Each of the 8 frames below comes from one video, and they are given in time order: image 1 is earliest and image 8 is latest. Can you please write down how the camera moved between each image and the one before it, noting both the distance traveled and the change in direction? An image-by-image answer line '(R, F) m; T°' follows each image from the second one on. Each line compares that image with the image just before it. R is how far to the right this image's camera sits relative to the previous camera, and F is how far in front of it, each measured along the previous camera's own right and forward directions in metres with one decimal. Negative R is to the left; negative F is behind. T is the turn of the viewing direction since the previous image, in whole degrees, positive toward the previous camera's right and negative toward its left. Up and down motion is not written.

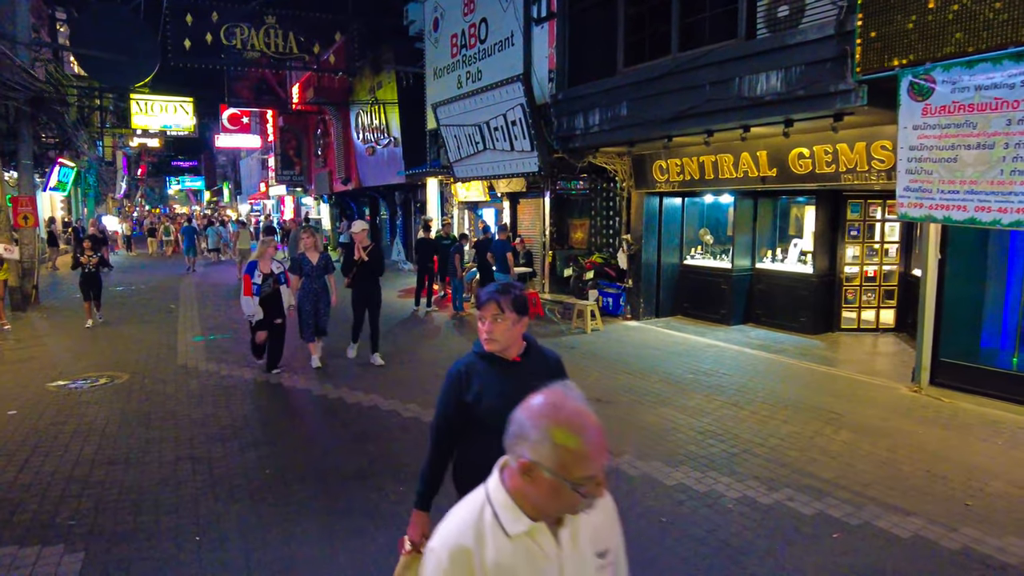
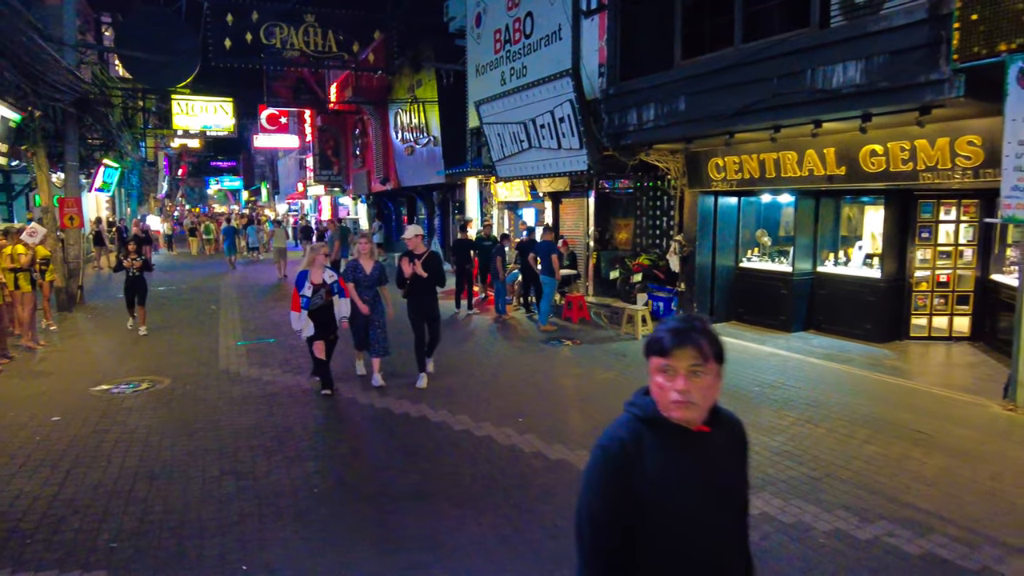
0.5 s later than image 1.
(-0.2, +0.4) m; -3°
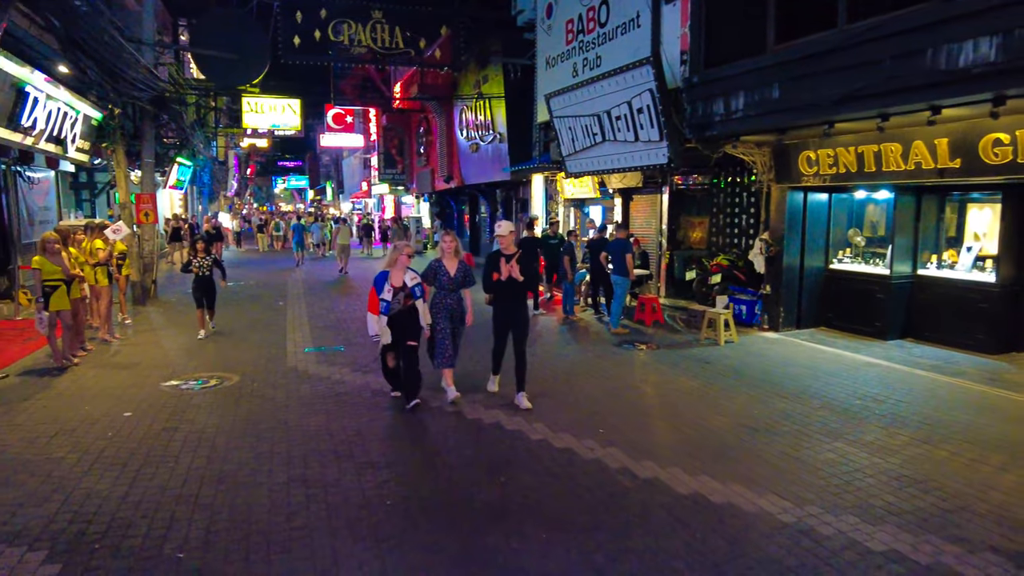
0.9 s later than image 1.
(-0.2, +0.4) m; -5°
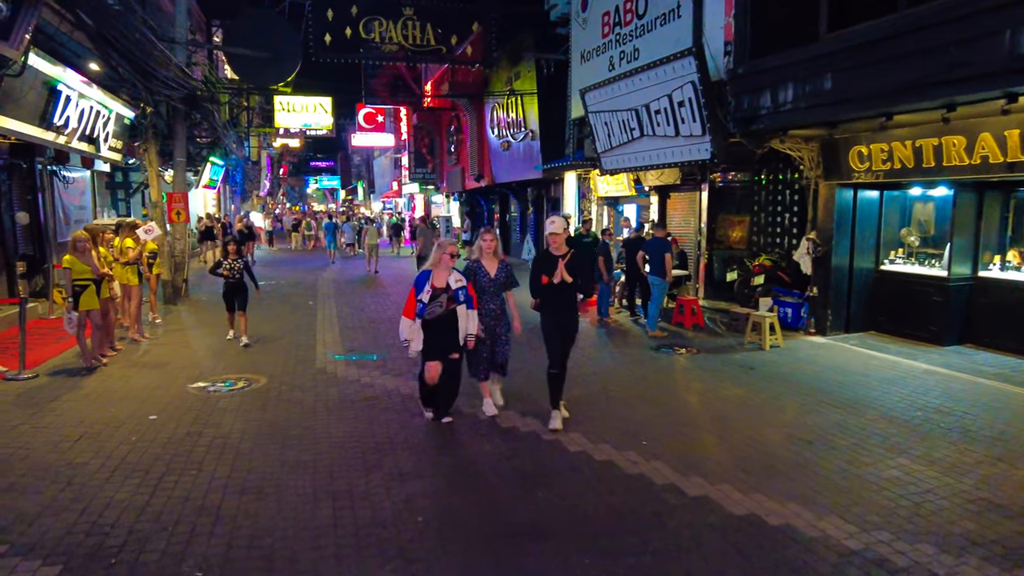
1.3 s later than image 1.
(-0.1, +0.3) m; -2°
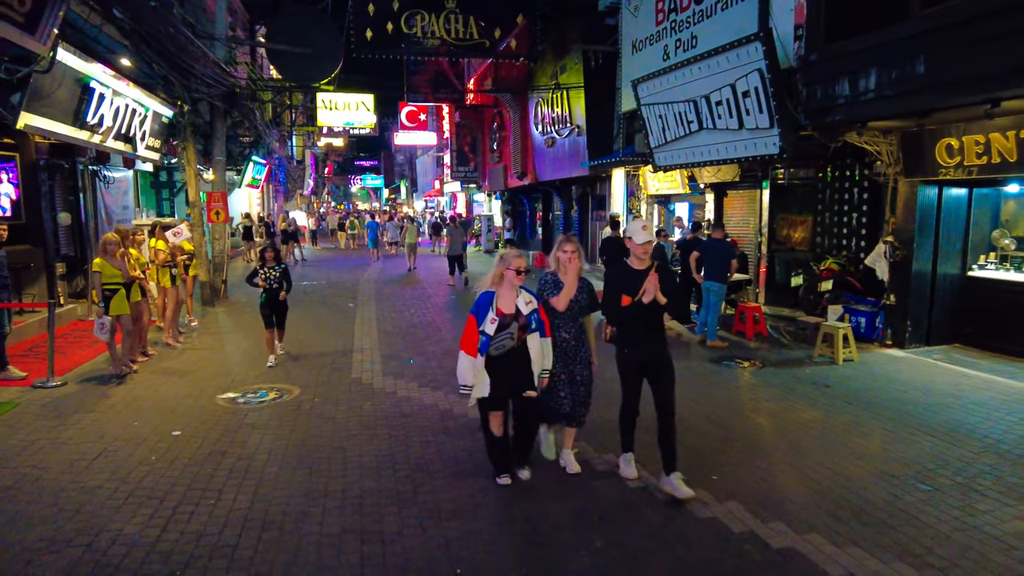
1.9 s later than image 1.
(-0.1, +0.6) m; -4°
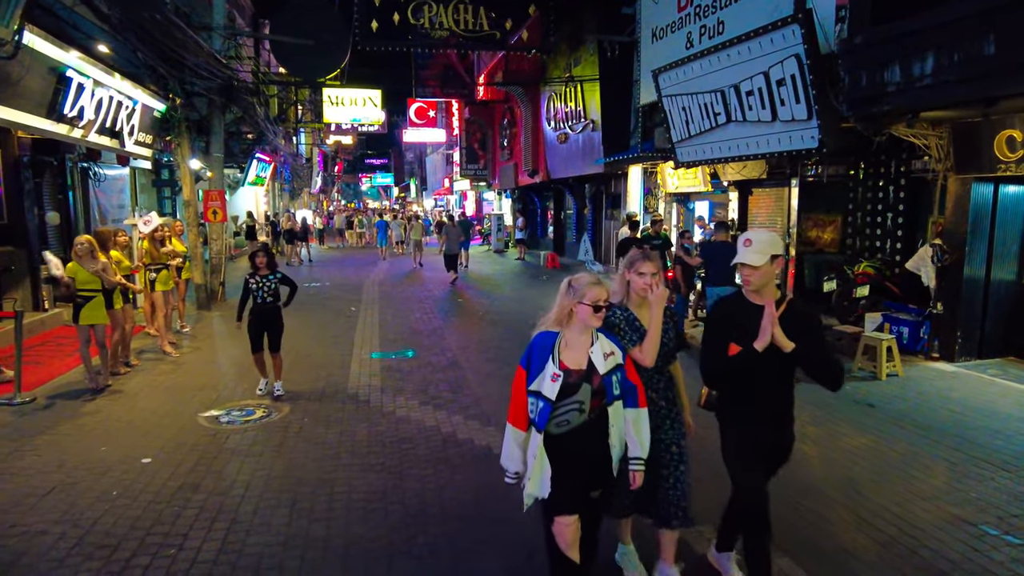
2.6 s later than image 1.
(0.0, +0.7) m; -1°
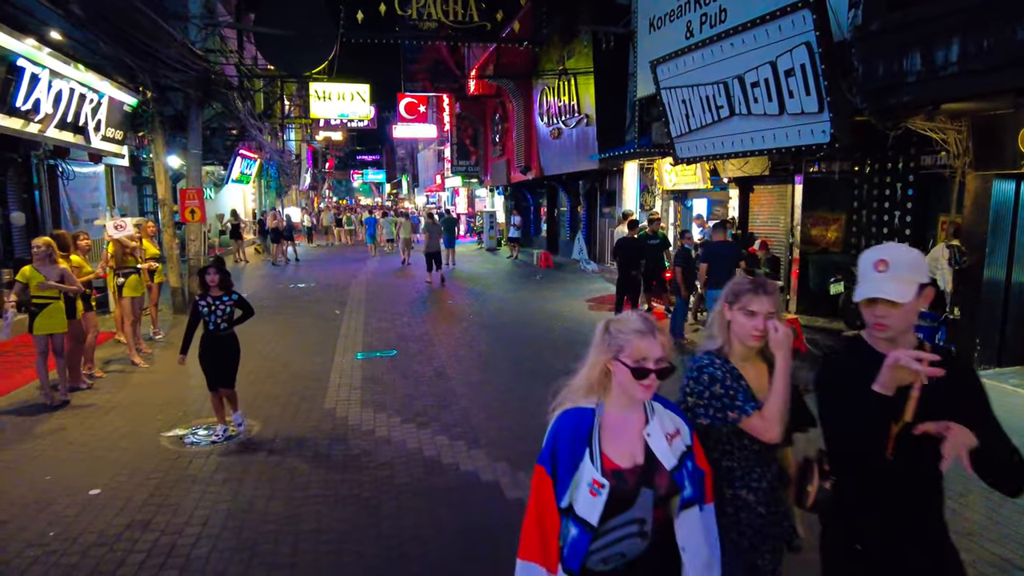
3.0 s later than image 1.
(0.0, +0.5) m; +1°
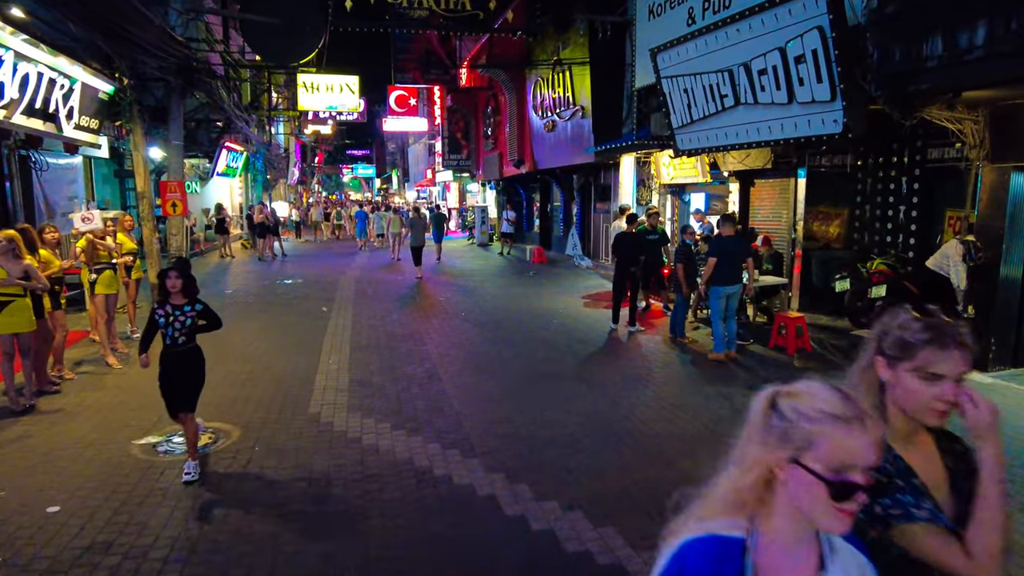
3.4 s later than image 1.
(-0.1, +0.4) m; +1°
